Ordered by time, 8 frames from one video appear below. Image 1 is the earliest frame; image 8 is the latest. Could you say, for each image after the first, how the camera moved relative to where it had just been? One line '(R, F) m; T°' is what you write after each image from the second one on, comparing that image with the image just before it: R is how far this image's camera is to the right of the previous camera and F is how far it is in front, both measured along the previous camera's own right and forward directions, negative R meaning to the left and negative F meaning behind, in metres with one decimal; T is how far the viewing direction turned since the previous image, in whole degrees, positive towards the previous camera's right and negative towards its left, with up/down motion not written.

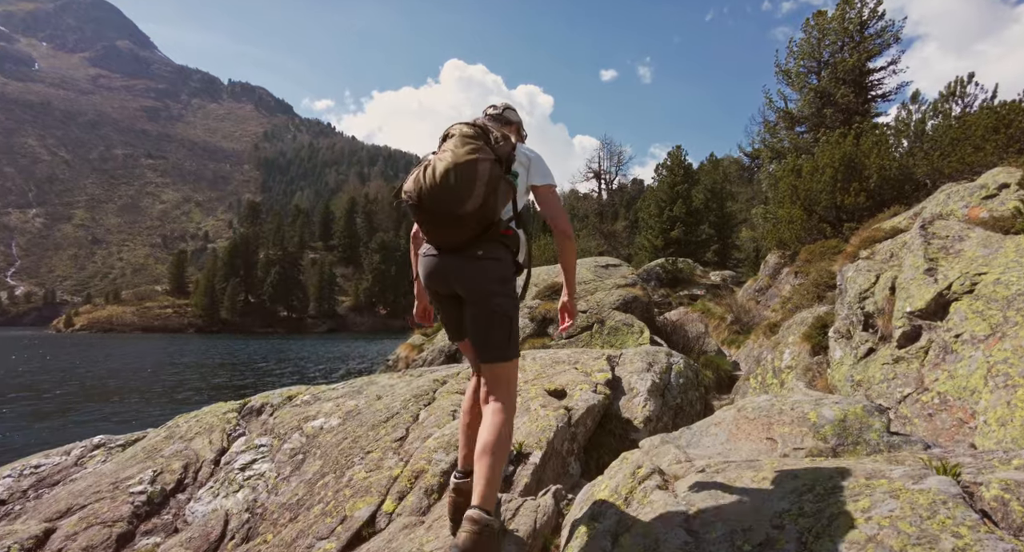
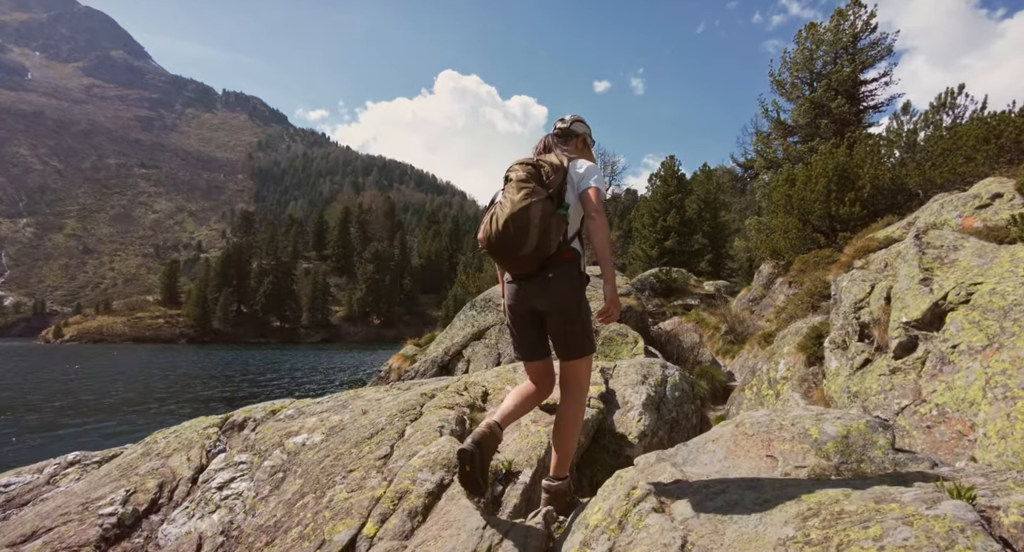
(0.0, +0.1) m; +1°
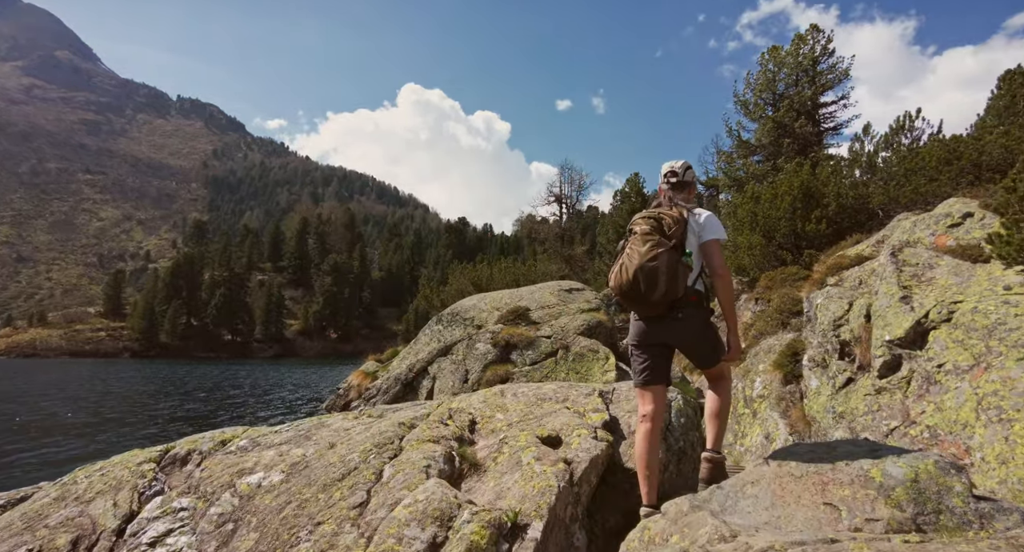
(-0.3, +0.6) m; +4°
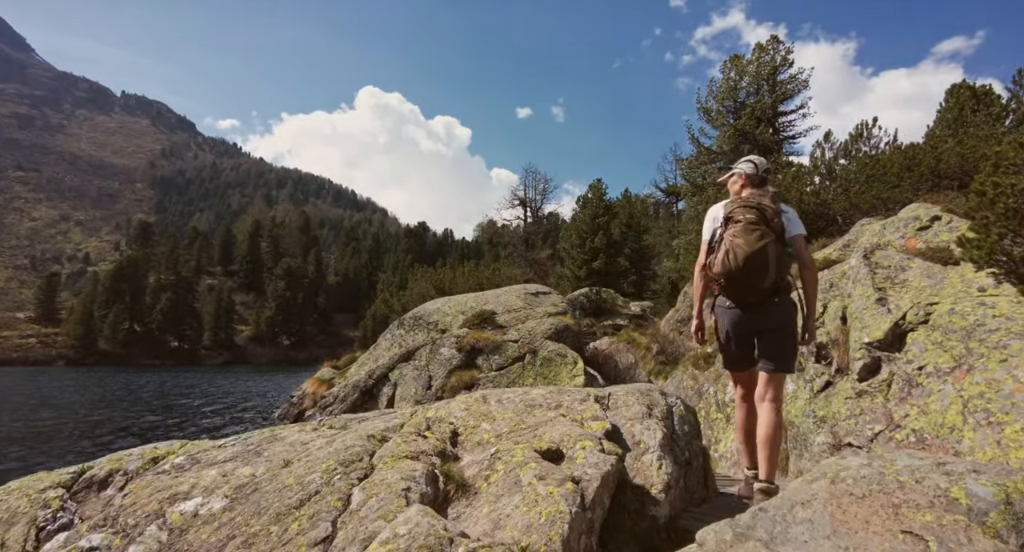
(-0.2, +0.6) m; +4°
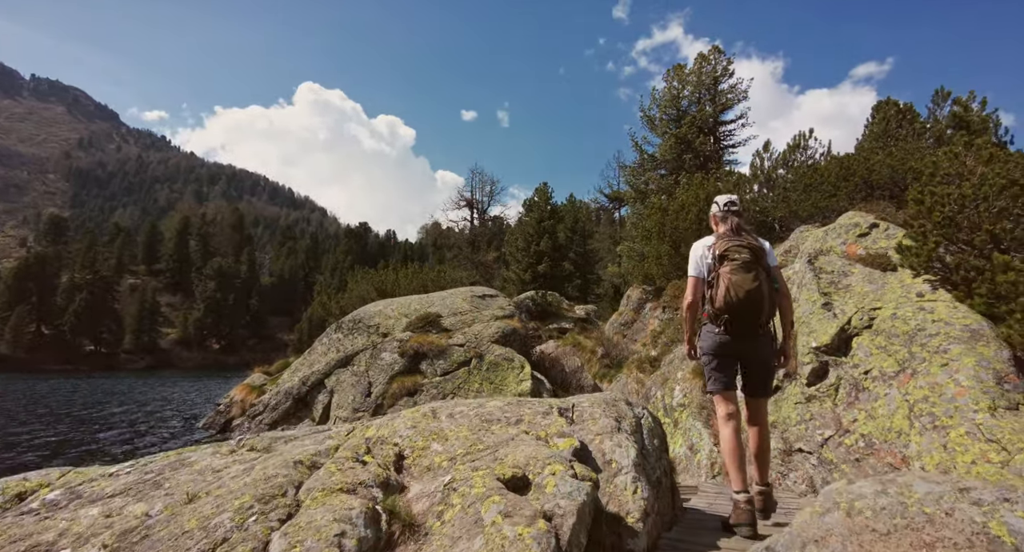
(-0.1, +0.5) m; +6°
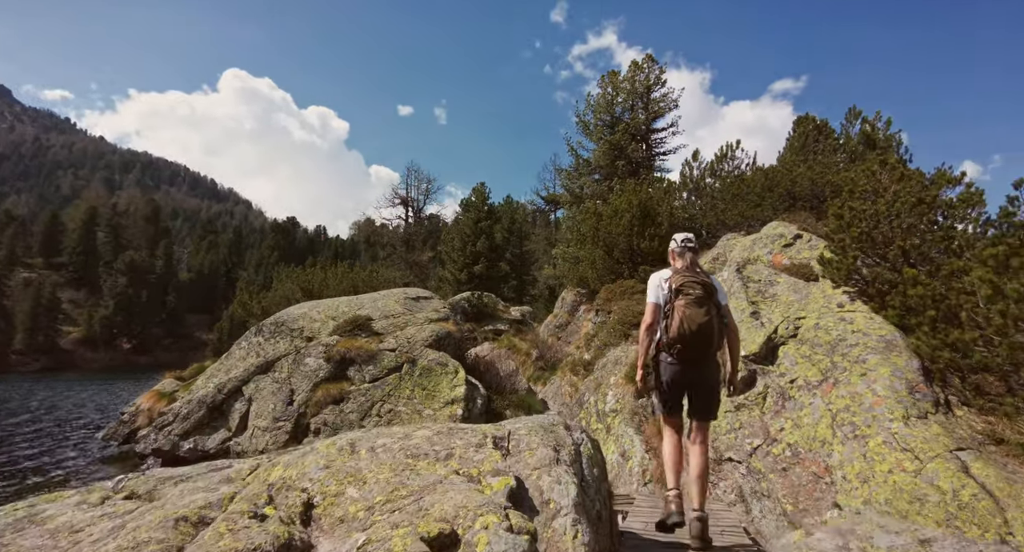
(0.0, +0.4) m; +7°
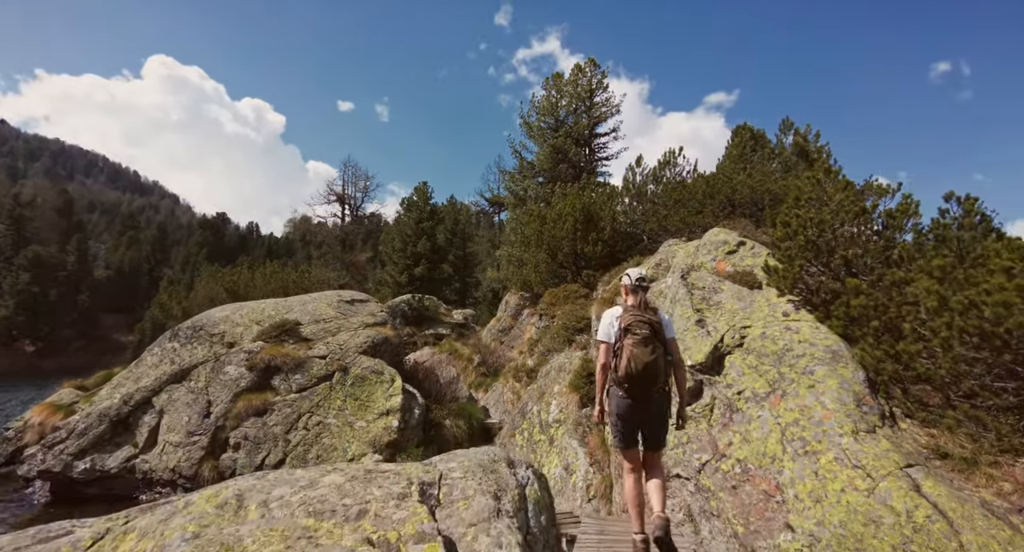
(+0.1, +0.7) m; +6°
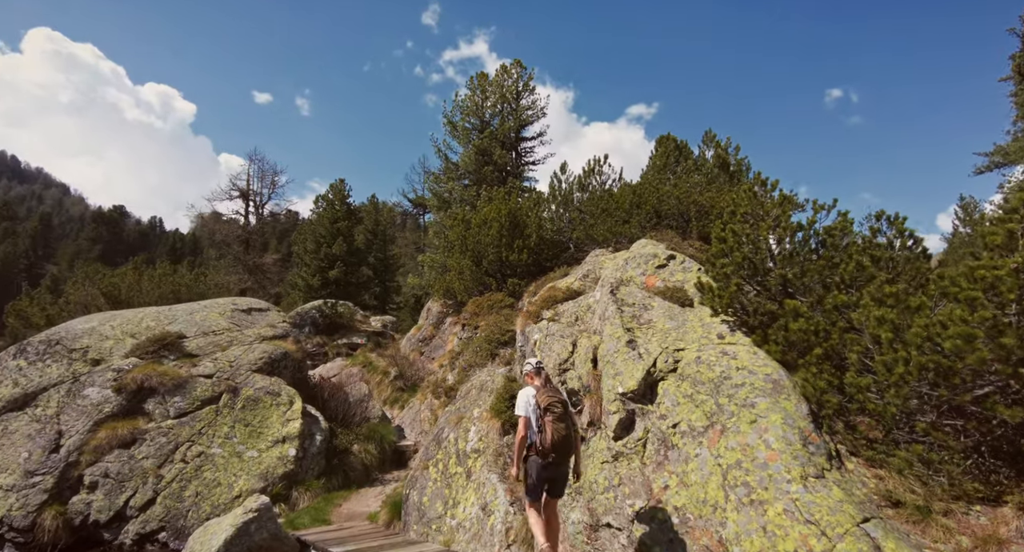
(+0.2, +1.2) m; +8°
